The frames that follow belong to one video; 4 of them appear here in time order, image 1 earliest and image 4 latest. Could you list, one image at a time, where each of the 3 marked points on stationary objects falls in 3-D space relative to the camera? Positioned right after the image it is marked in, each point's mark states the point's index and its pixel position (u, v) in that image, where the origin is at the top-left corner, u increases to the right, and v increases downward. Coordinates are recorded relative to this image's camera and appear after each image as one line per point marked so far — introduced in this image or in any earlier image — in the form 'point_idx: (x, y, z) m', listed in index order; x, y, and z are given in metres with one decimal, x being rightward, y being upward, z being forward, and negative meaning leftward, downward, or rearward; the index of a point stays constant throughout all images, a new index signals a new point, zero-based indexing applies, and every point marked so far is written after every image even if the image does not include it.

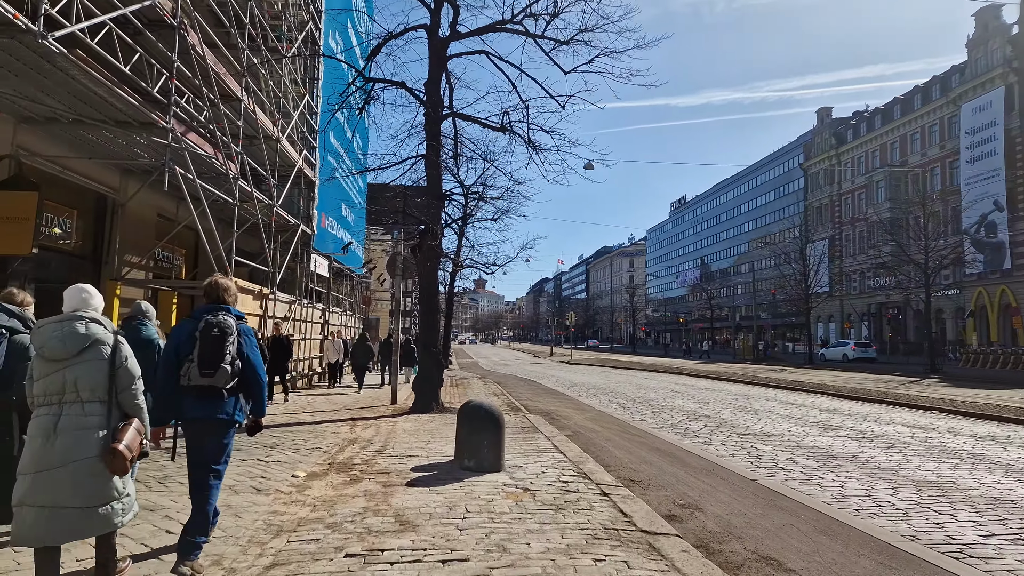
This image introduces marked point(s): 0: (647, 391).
0: (+4.2, -3.2, +18.3) m
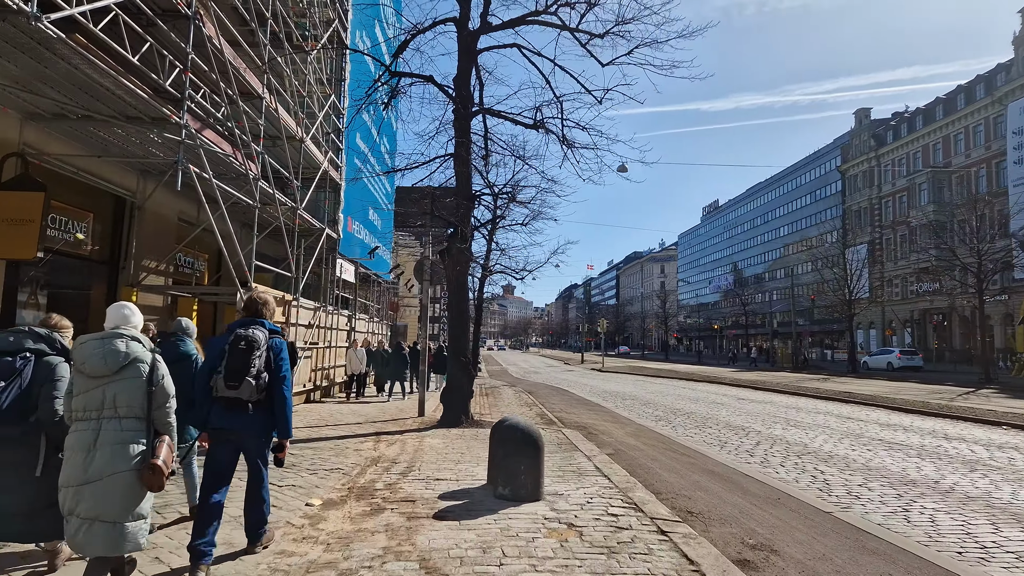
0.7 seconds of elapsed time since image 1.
0: (+5.1, -3.3, +17.3) m
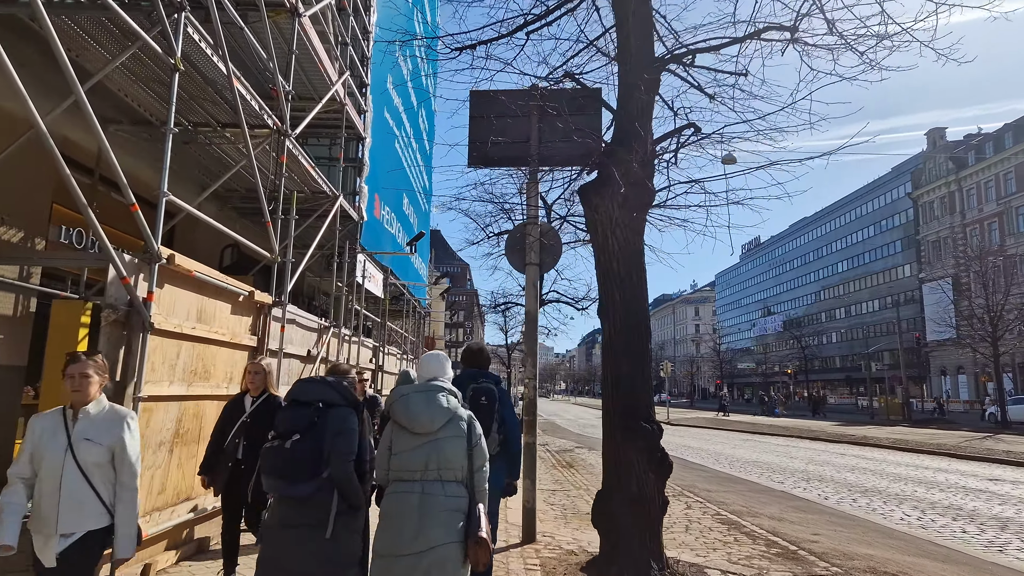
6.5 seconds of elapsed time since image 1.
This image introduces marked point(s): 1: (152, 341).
0: (+7.3, -3.6, +10.7) m
1: (-2.7, -0.4, +4.4) m
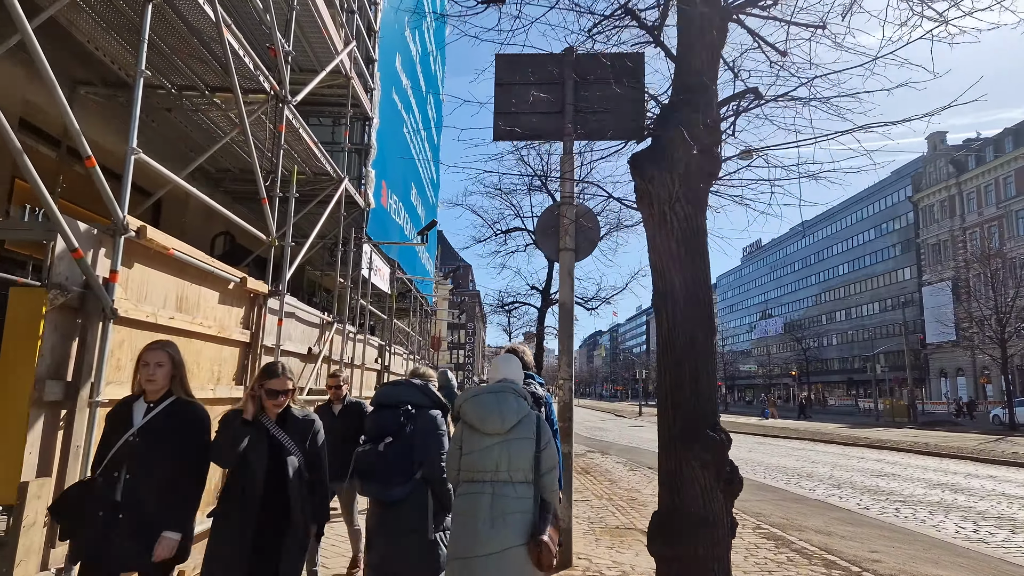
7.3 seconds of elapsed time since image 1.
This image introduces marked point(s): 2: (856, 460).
0: (+7.6, -3.5, +10.0) m
1: (-2.4, -0.3, +3.7) m
2: (+8.9, -4.4, +15.3) m
